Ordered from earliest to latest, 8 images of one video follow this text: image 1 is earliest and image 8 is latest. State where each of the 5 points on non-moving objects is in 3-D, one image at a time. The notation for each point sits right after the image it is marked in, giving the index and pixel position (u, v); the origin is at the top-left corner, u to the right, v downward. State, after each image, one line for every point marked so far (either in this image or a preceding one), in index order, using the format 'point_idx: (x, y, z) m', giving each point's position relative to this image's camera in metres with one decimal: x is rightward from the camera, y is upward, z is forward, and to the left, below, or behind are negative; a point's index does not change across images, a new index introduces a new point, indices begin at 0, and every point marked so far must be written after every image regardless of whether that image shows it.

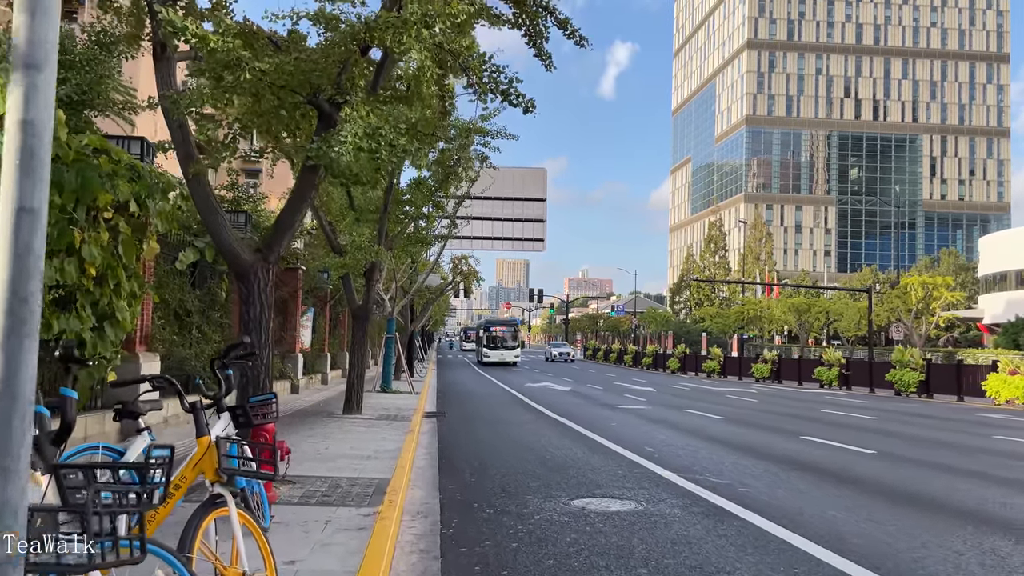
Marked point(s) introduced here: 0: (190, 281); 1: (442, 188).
0: (-4.9, +0.2, +12.5) m
1: (-1.3, +2.0, +16.4) m
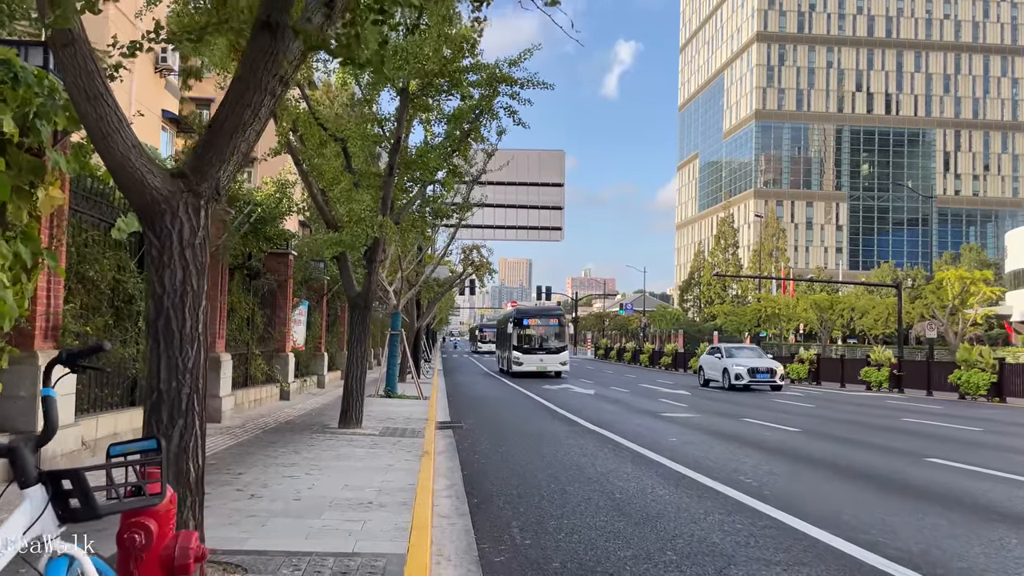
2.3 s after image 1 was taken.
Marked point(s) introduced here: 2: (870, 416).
0: (-4.4, +0.4, +9.4) m
1: (-0.8, +2.2, +13.4) m
2: (+8.1, -2.9, +18.5) m
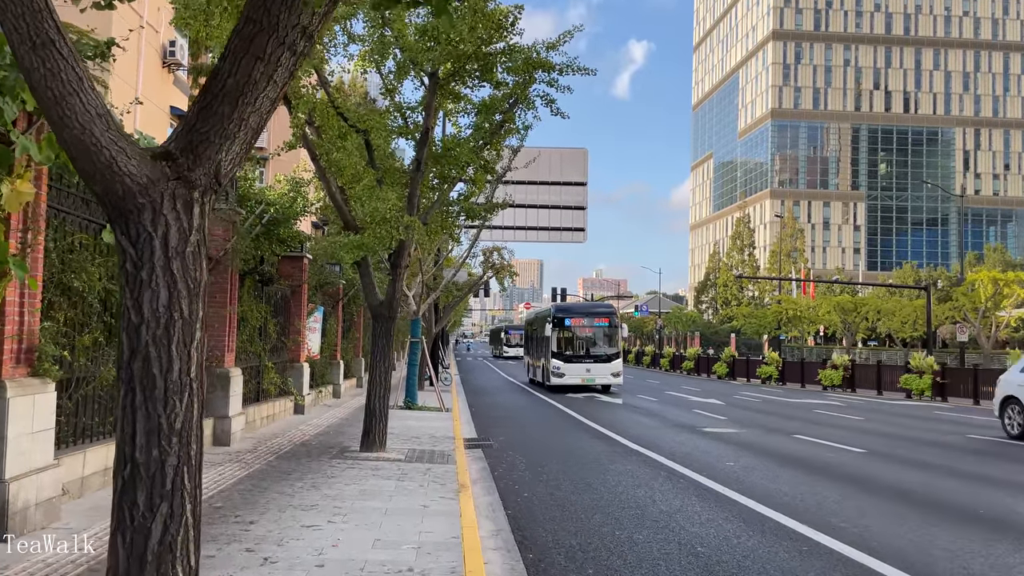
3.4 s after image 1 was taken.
0: (-3.9, +0.3, +8.3) m
1: (-0.2, +2.1, +12.2) m
2: (+8.7, -3.0, +17.2) m
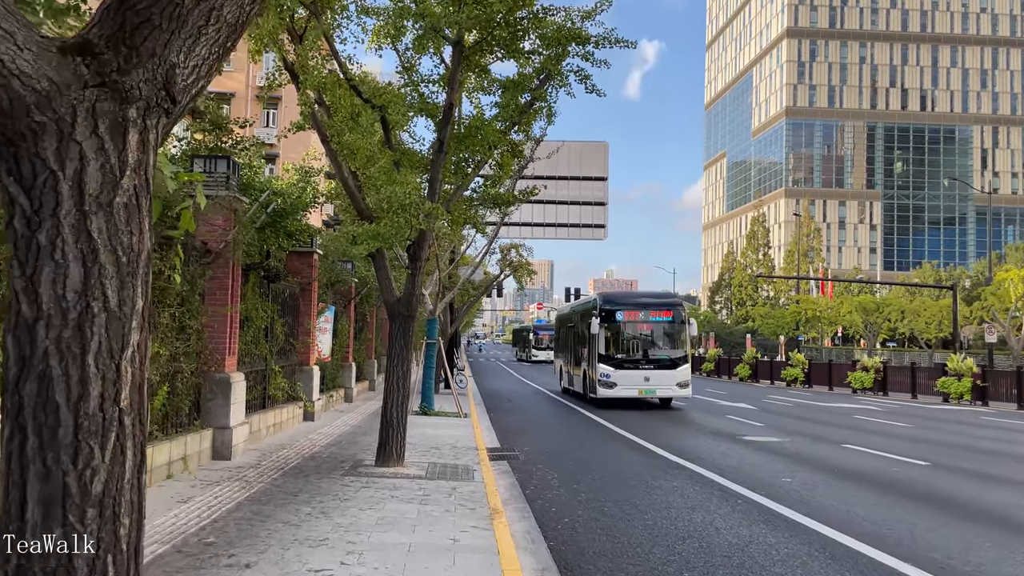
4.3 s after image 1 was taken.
0: (-3.5, +0.4, +7.1) m
1: (+0.2, +2.2, +11.0) m
2: (+9.2, -2.9, +15.9) m
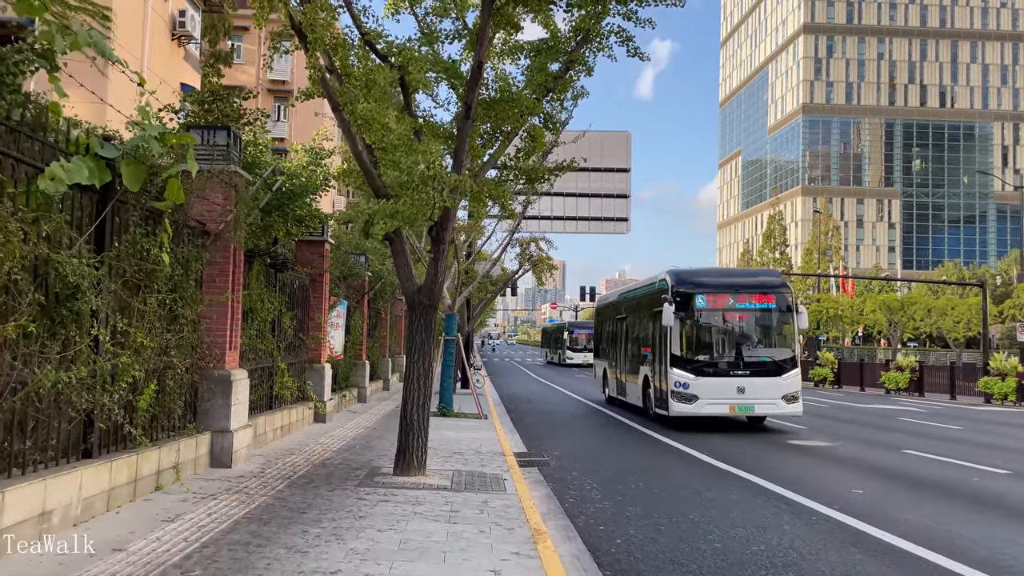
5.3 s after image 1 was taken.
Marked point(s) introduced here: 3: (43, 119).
0: (-3.2, +0.5, +6.0) m
1: (+0.6, +2.3, +9.8) m
2: (+9.7, -2.8, +14.6) m
3: (-3.3, +1.2, +5.8) m
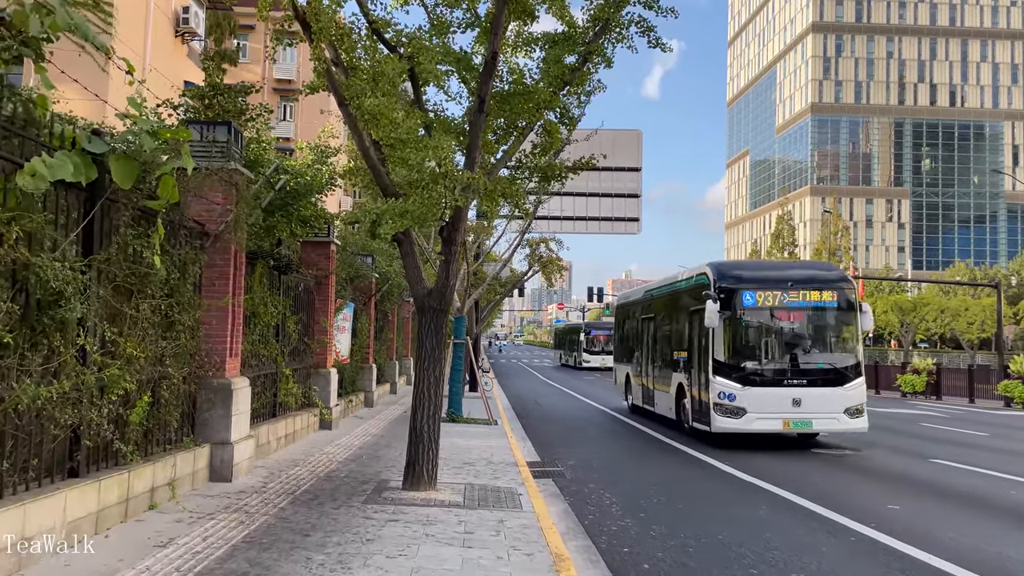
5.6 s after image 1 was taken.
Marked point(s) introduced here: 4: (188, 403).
0: (-3.1, +0.5, +5.6) m
1: (+0.7, +2.3, +9.4) m
2: (+9.9, -2.8, +14.0) m
3: (-3.2, +1.2, +5.3) m
4: (-3.2, -1.1, +8.0) m
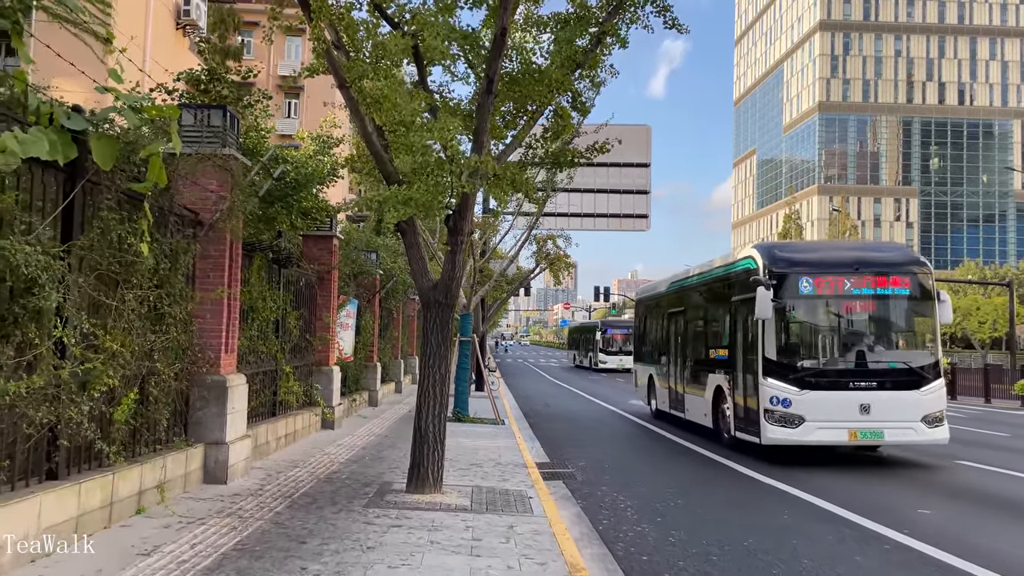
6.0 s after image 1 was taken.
0: (-3.0, +0.6, +5.2) m
1: (+0.8, +2.4, +8.9) m
2: (+10.0, -2.8, +13.5) m
3: (-3.1, +1.2, +4.9) m
4: (-3.1, -1.1, +7.6) m
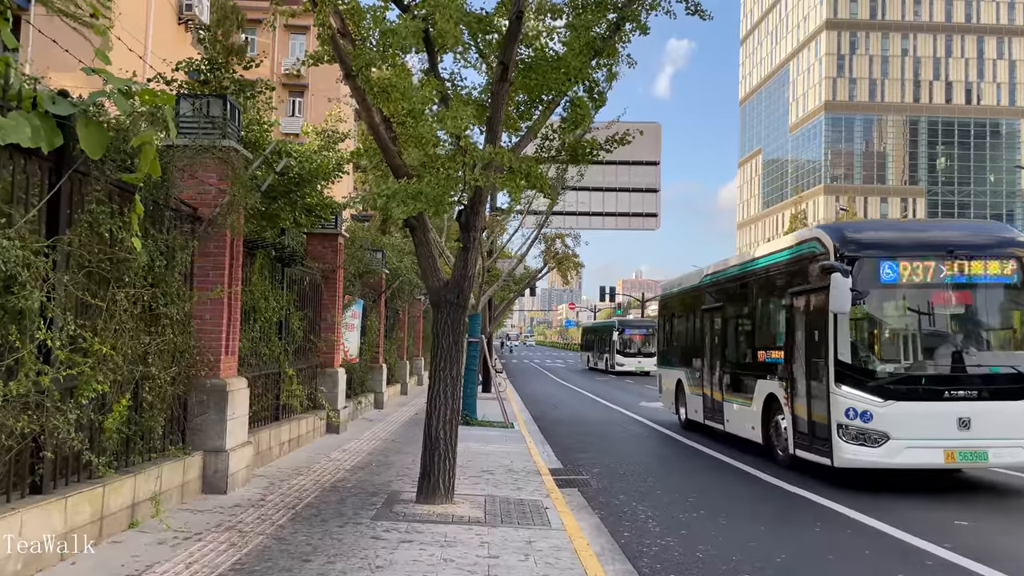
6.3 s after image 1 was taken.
0: (-2.8, +0.6, +4.7) m
1: (+1.0, +2.4, +8.5) m
2: (+10.2, -2.7, +13.0) m
3: (-3.0, +1.2, +4.5) m
4: (-2.9, -1.0, +7.2) m
